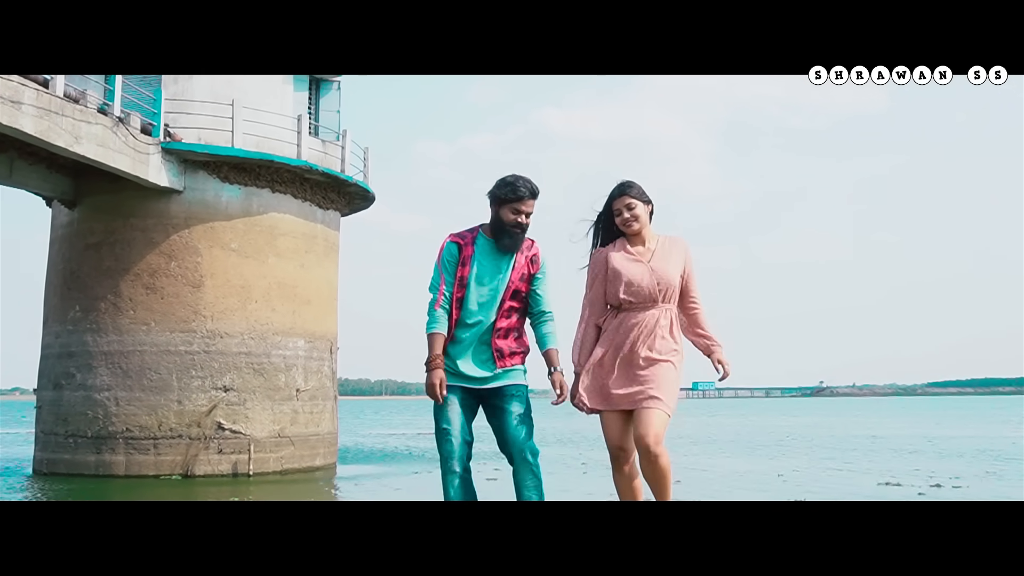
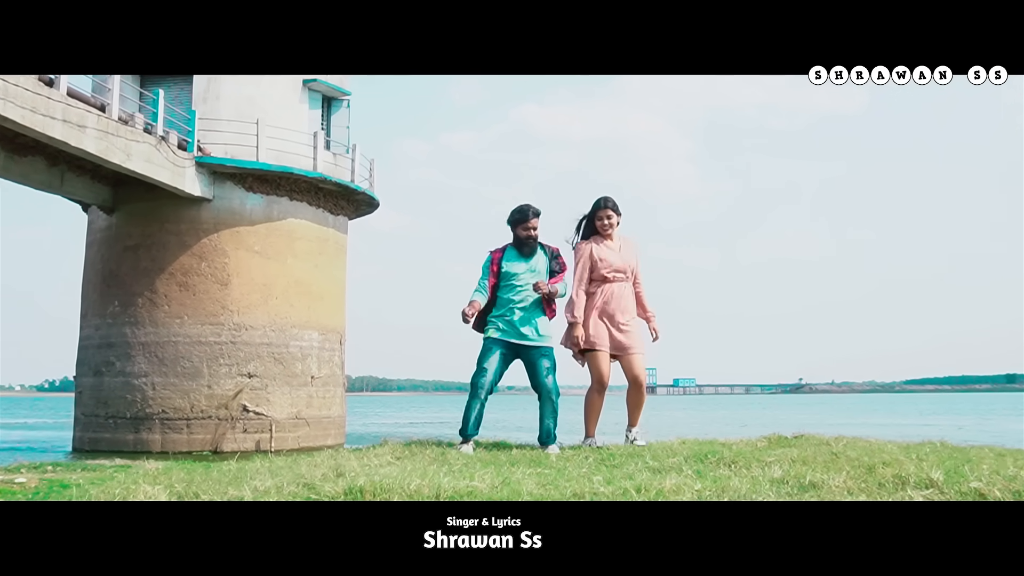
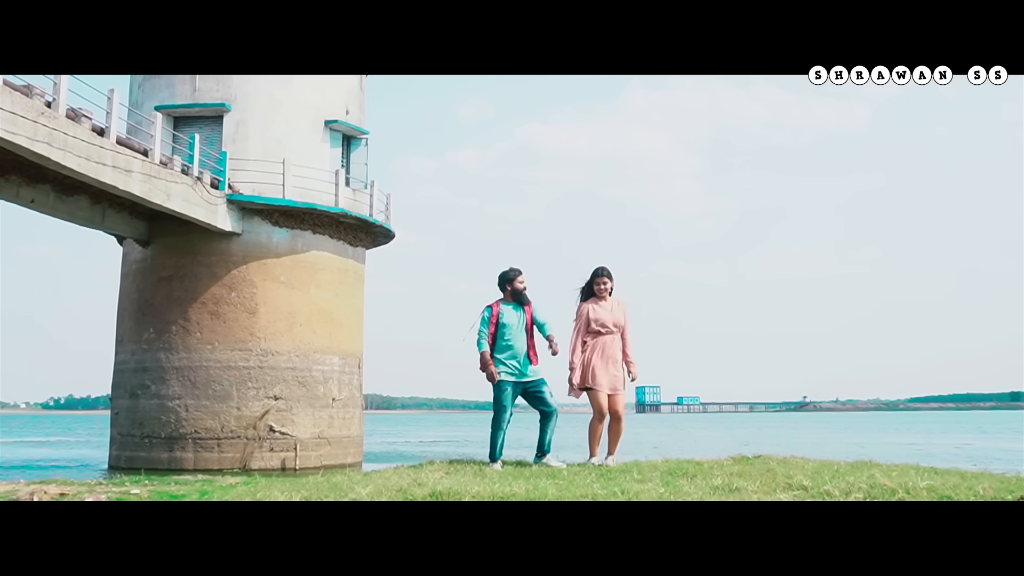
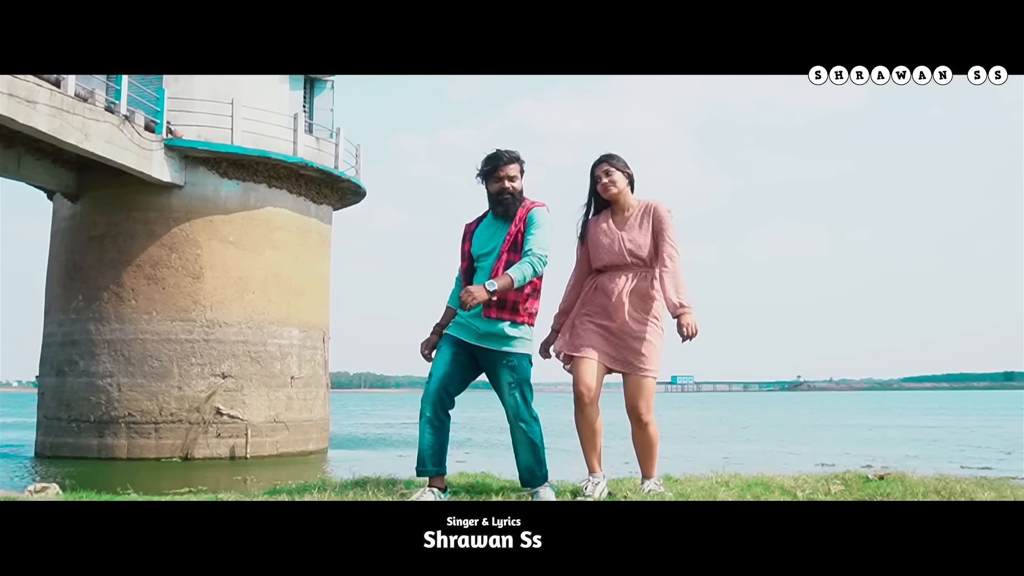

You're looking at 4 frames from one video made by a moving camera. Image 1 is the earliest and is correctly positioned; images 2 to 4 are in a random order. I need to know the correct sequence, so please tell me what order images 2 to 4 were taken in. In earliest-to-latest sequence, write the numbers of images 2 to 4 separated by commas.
3, 2, 4
